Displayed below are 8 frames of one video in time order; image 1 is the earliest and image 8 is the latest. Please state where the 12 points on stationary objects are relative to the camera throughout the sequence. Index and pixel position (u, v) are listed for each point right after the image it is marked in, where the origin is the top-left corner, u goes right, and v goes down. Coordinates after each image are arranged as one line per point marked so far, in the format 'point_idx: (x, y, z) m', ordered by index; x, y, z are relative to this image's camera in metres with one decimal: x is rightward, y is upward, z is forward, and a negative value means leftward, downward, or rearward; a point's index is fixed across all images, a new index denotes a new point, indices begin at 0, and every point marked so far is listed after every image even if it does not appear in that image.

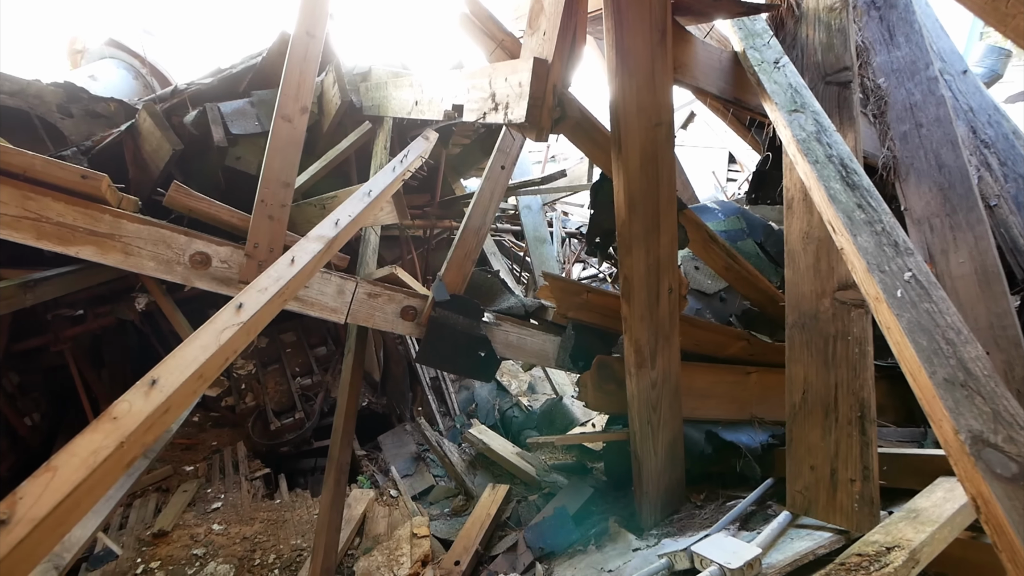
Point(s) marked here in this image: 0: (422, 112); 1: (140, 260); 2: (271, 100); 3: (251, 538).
0: (-0.5, +0.9, +2.6) m
1: (-1.5, +0.1, +2.0) m
2: (-1.8, +1.4, +3.5) m
3: (-1.5, -1.5, +2.9) m
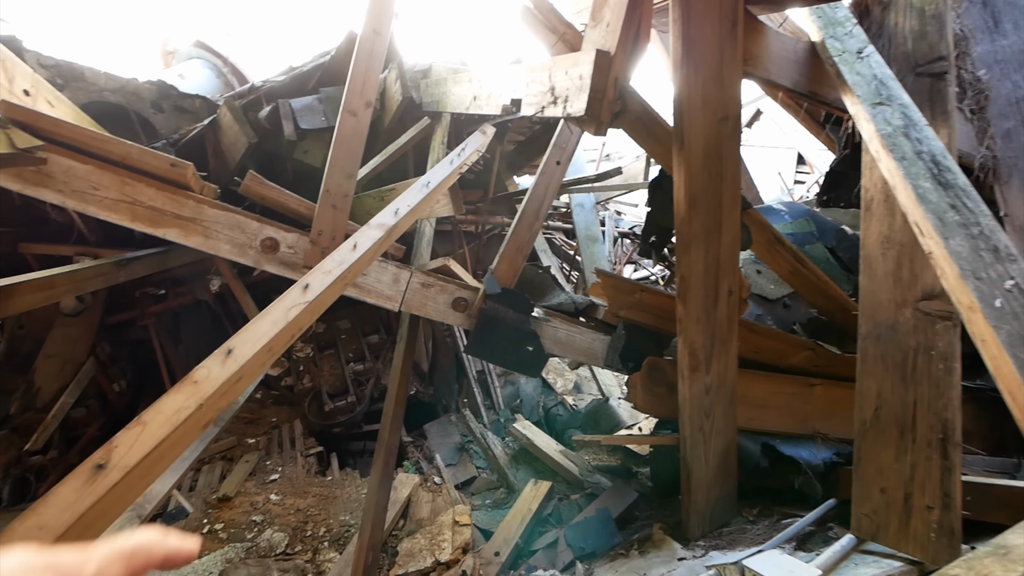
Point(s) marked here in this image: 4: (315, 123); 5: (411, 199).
0: (-0.2, +1.0, +2.6) m
1: (-1.3, +0.2, +2.2) m
2: (-1.3, +1.4, +3.7) m
3: (-1.3, -1.4, +3.0) m
4: (-1.5, +1.2, +3.6) m
5: (-0.4, +0.3, +1.8) m
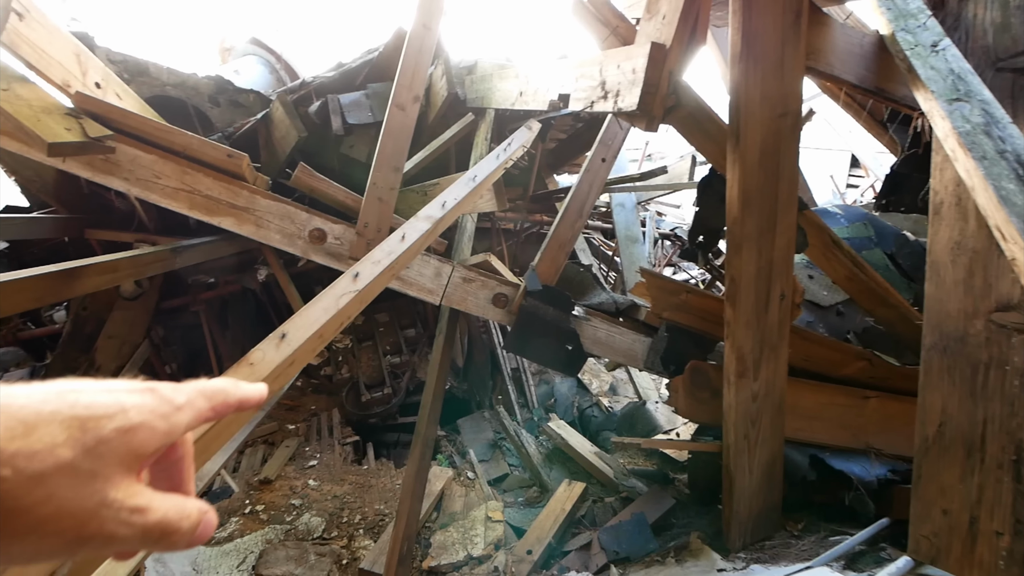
0: (+0.1, +1.0, +2.6) m
1: (-1.1, +0.3, +2.2) m
2: (-1.0, +1.5, +3.8) m
3: (-1.1, -1.3, +3.1) m
4: (-1.1, +1.3, +3.7) m
5: (-0.2, +0.3, +1.8) m
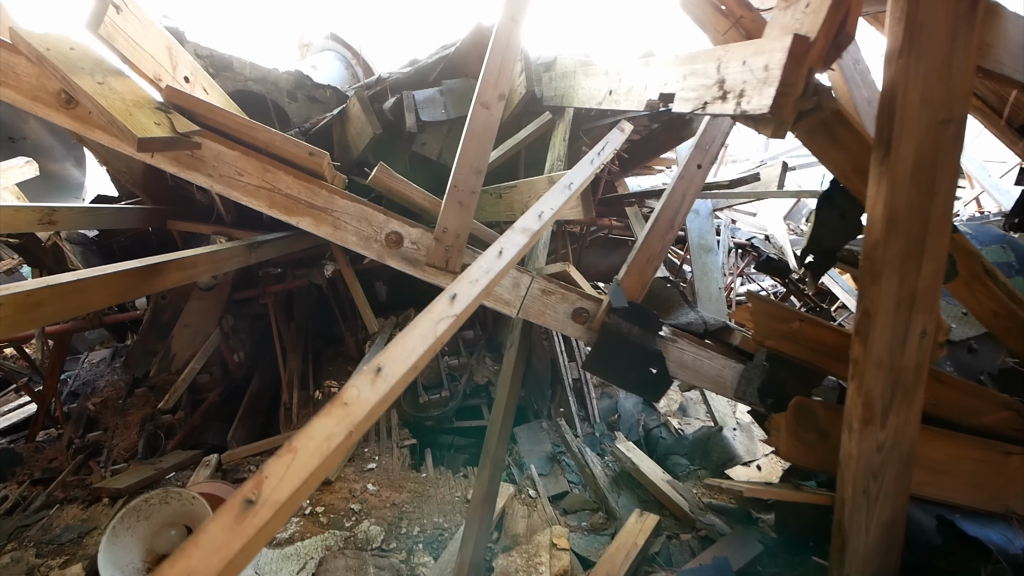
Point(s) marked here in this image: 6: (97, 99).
0: (+0.5, +0.9, +2.4) m
1: (-0.7, +0.2, +2.2) m
2: (-0.4, +1.5, +3.7) m
3: (-0.7, -1.3, +3.0) m
4: (-0.6, +1.3, +3.6) m
5: (+0.1, +0.3, +1.6) m
6: (-1.5, +0.7, +1.7) m
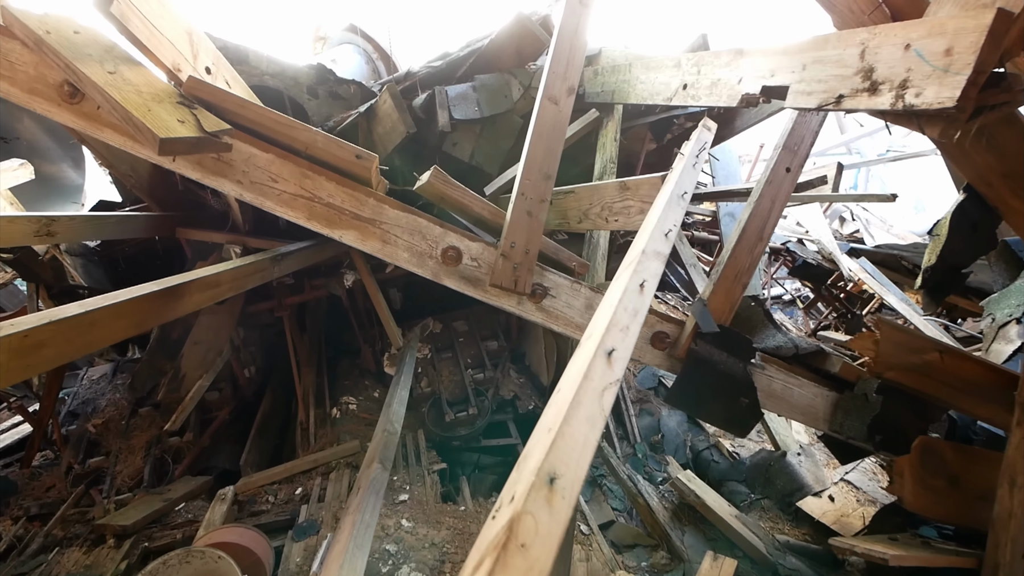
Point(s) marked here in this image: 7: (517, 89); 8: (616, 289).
0: (+0.8, +0.8, +2.2) m
1: (-0.4, +0.1, +1.9) m
2: (-0.1, +1.4, +3.4) m
3: (-0.4, -1.4, +2.7) m
4: (-0.3, +1.2, +3.3) m
5: (+0.4, +0.2, +1.3) m
6: (-1.2, +0.6, +1.4) m
7: (0.0, +1.4, +3.4) m
8: (+0.2, 0.0, +1.1) m
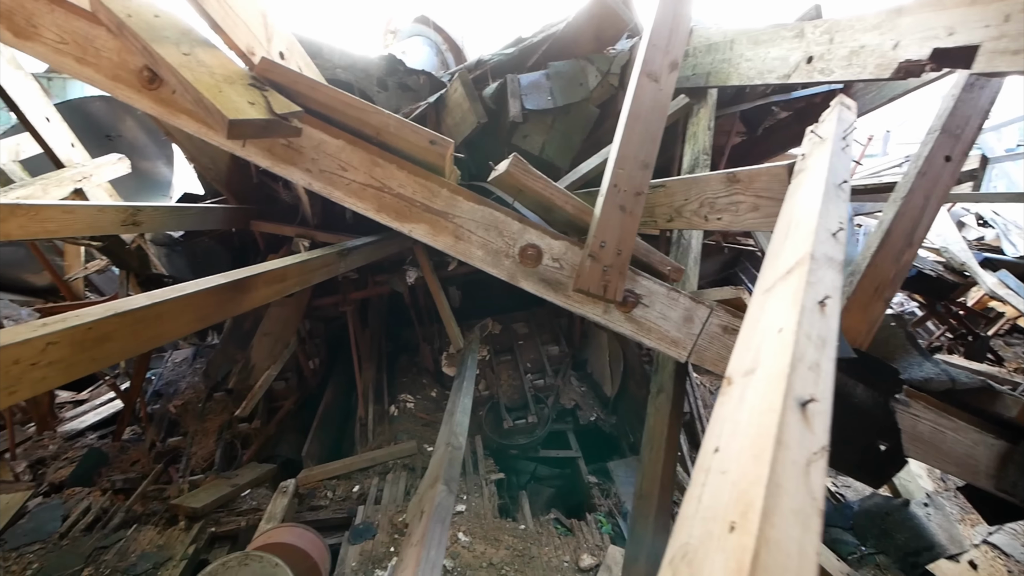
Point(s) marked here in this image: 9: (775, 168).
0: (+1.1, +0.8, +1.8) m
1: (-0.2, +0.1, +1.7) m
2: (+0.4, +1.4, +3.1) m
3: (-0.1, -1.4, +2.5) m
4: (+0.2, +1.2, +3.1) m
5: (+0.7, +0.2, +1.0) m
6: (-0.9, +0.6, +1.3) m
7: (+0.5, +1.3, +3.1) m
8: (+0.4, 0.0, +0.8) m
9: (+0.9, +0.4, +1.7) m
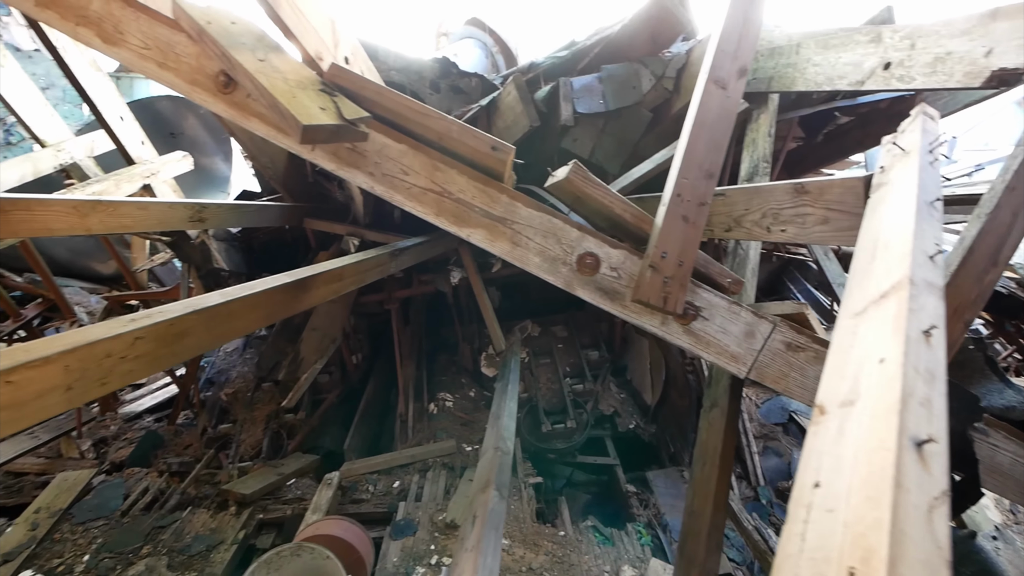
0: (+1.4, +0.7, +1.7) m
1: (0.0, +0.1, +1.7) m
2: (+0.7, +1.3, +3.1) m
3: (+0.1, -1.5, +2.5) m
4: (+0.5, +1.1, +3.1) m
5: (+0.8, +0.1, +1.0) m
6: (-0.7, +0.6, +1.3) m
7: (+0.8, +1.3, +3.0) m
8: (+0.6, -0.1, +0.7) m
9: (+1.1, +0.4, +1.6) m
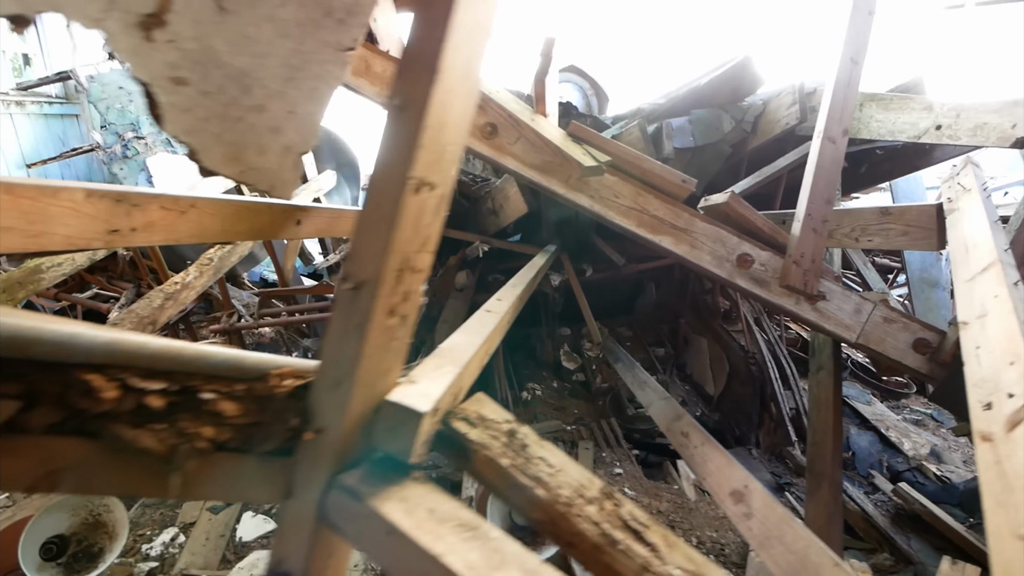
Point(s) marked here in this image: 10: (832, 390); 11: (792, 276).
0: (+2.2, +0.8, +2.5) m
1: (+0.9, +0.2, +2.4) m
2: (+1.6, +1.3, +3.8) m
3: (+1.0, -1.4, +3.1) m
4: (+1.4, +1.1, +3.8) m
5: (+1.7, +0.2, +1.7) m
6: (+0.2, +0.6, +2.1) m
7: (+1.7, +1.3, +3.8) m
8: (+1.4, 0.0, +1.4) m
9: (+2.0, +0.4, +2.4) m
10: (+1.6, -0.5, +2.4) m
11: (+1.3, 0.0, +2.3) m
